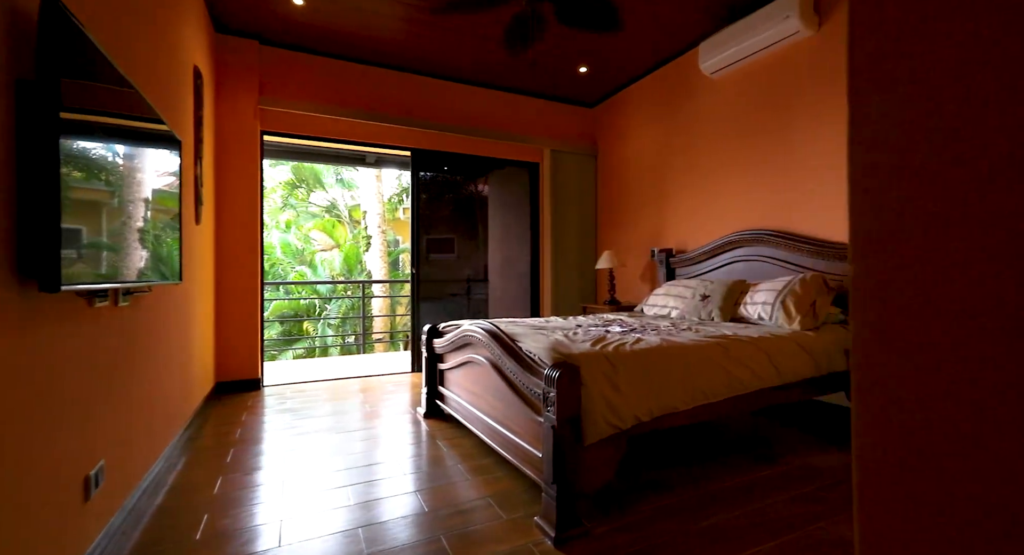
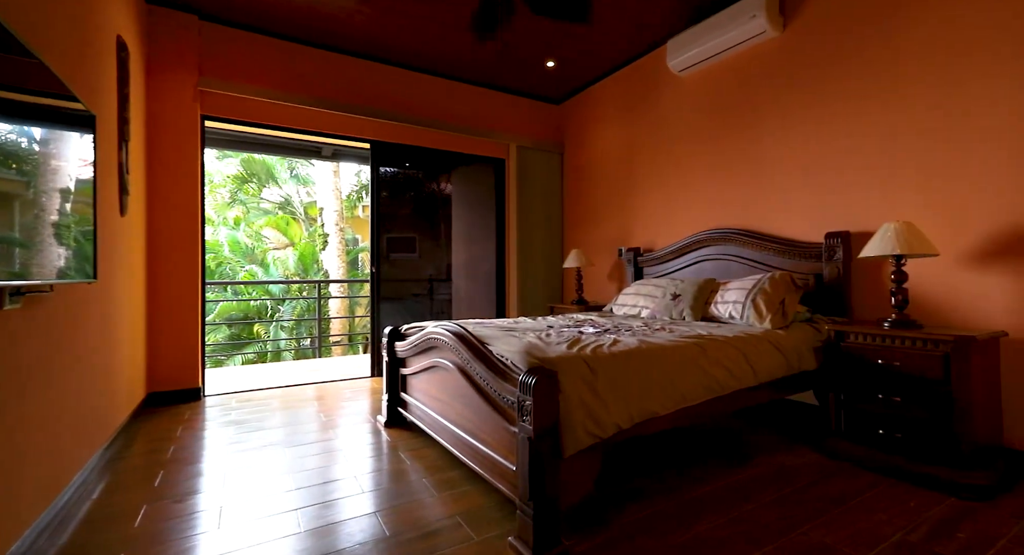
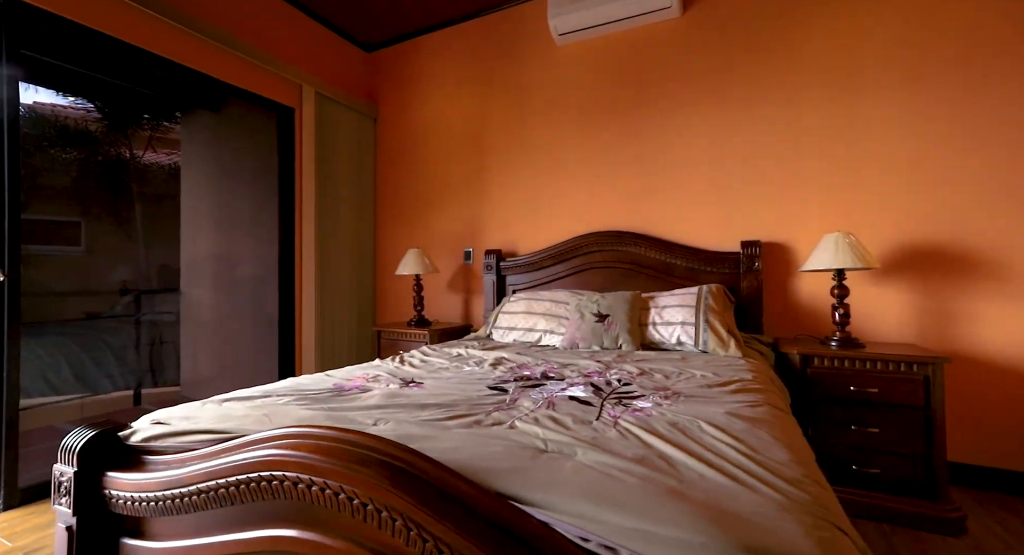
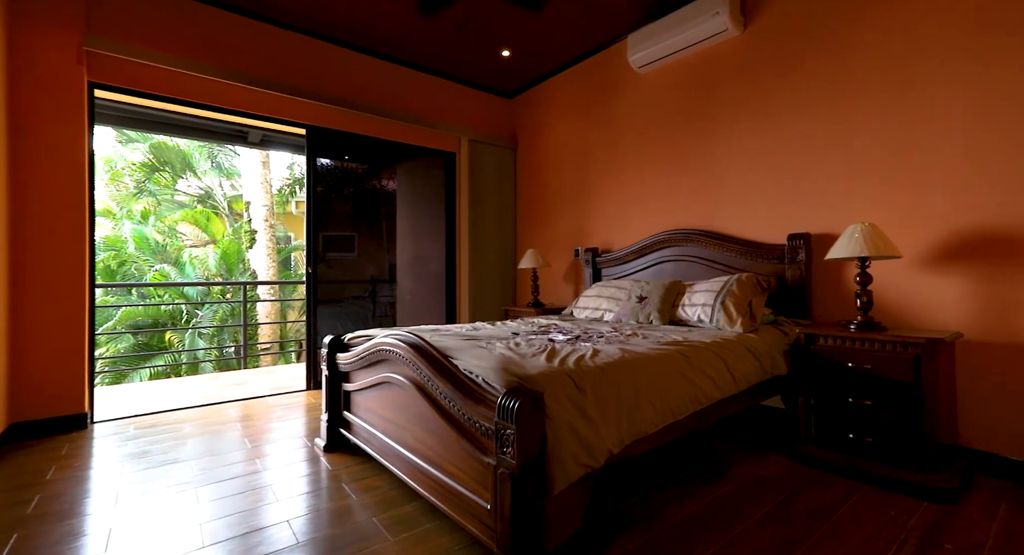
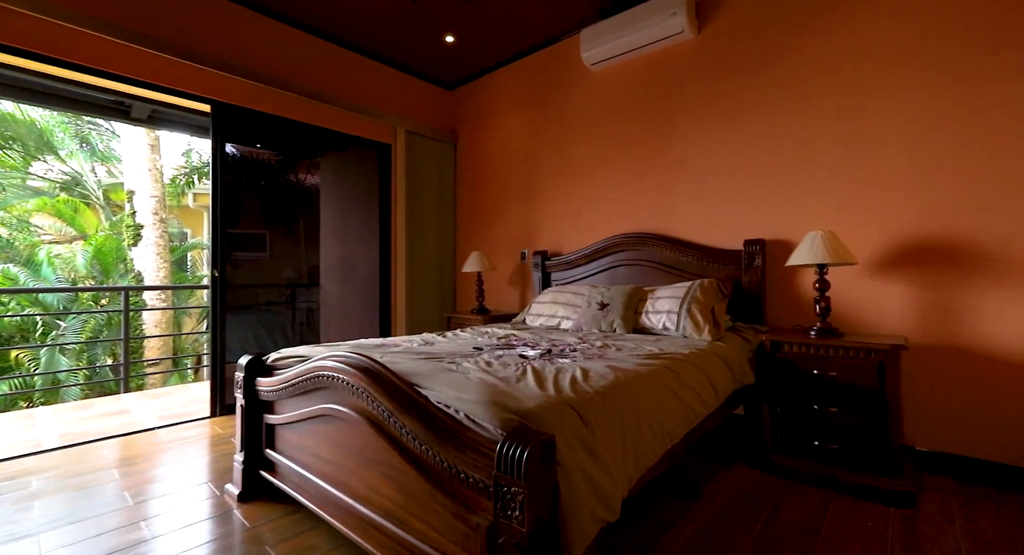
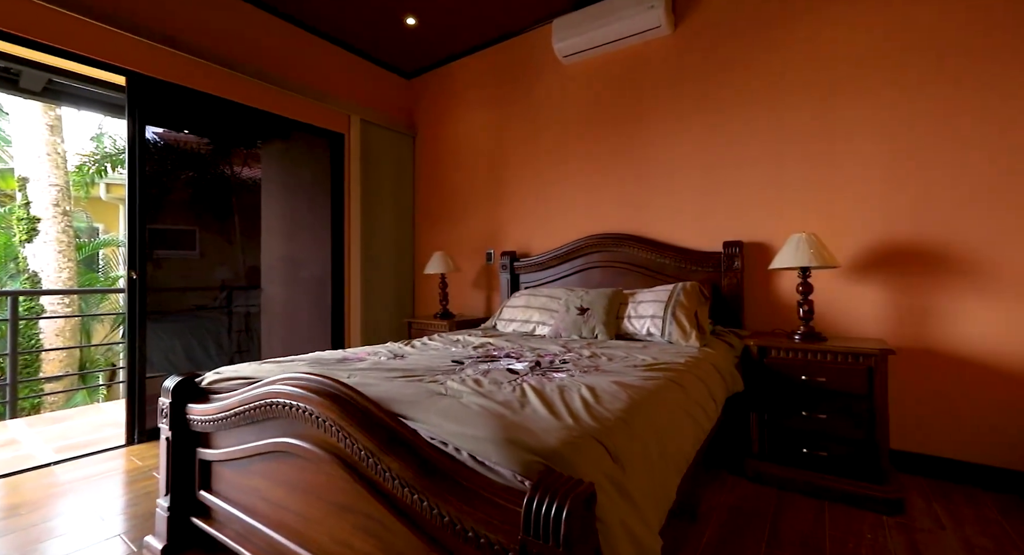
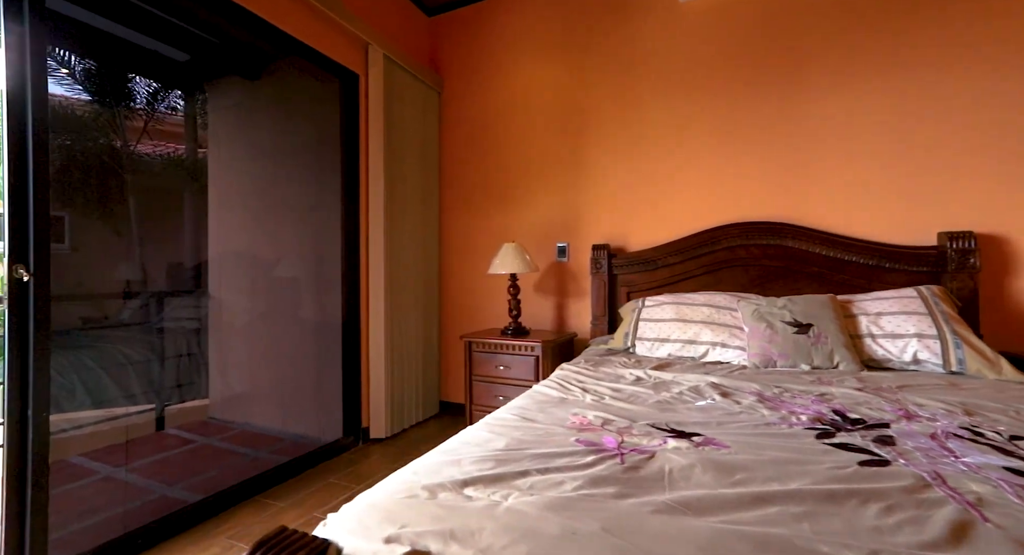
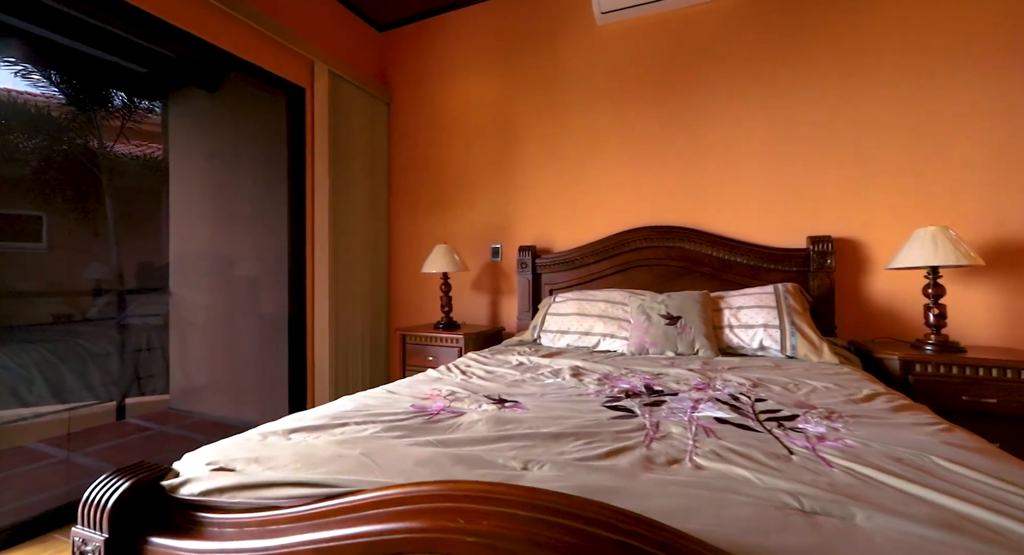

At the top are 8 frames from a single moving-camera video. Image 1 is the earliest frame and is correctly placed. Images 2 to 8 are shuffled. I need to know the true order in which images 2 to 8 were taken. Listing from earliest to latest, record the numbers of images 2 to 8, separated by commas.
2, 4, 5, 6, 3, 8, 7
